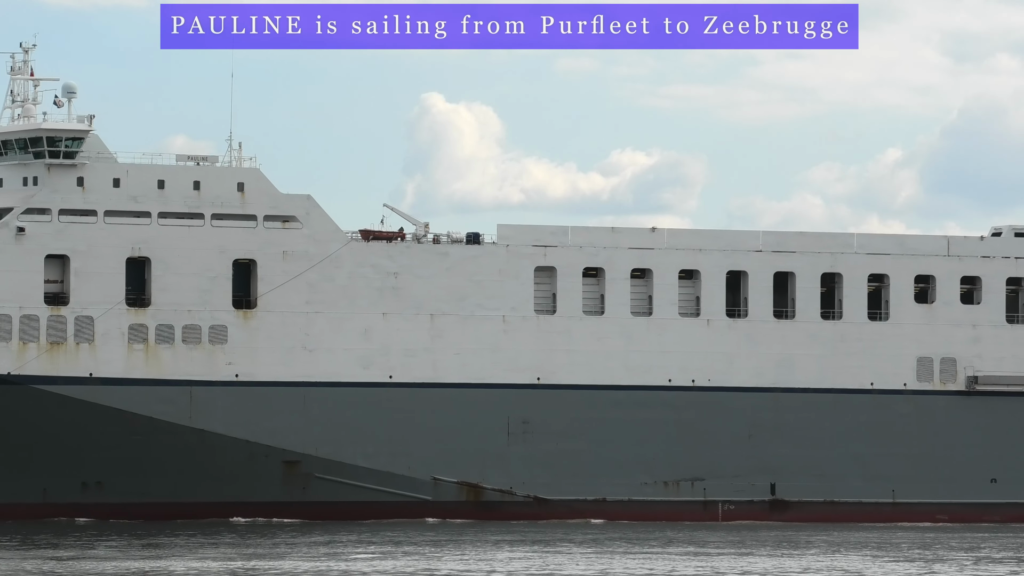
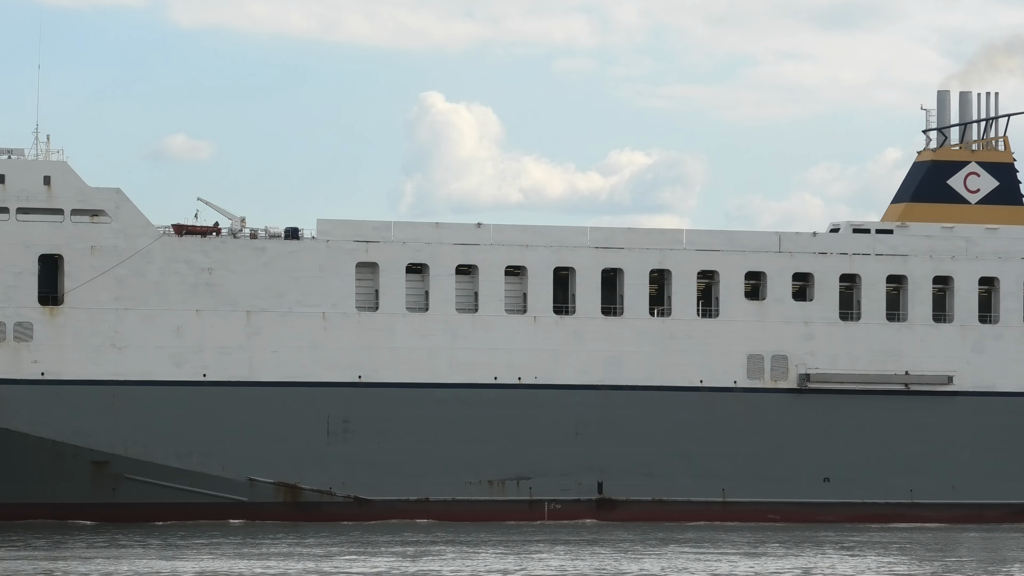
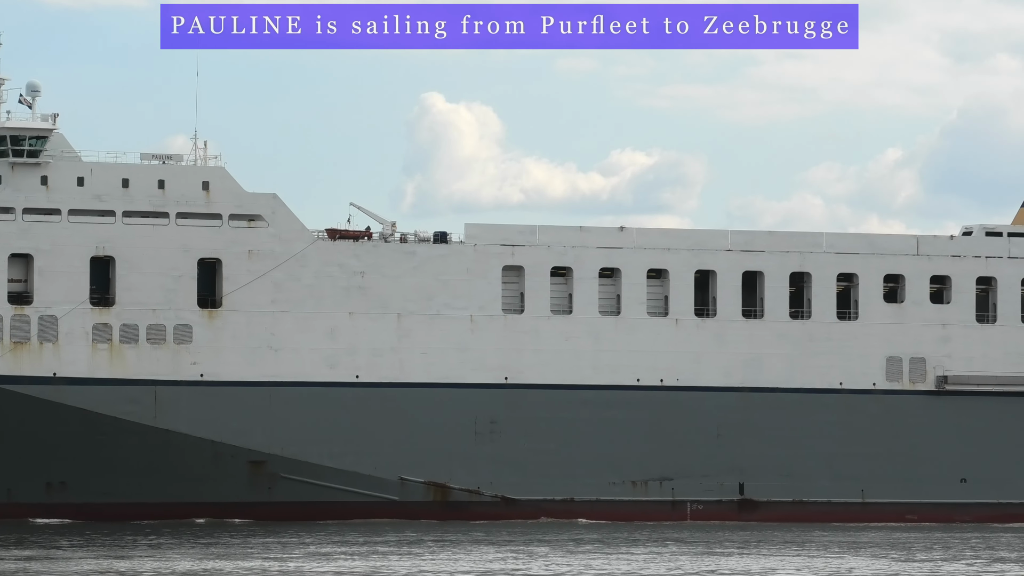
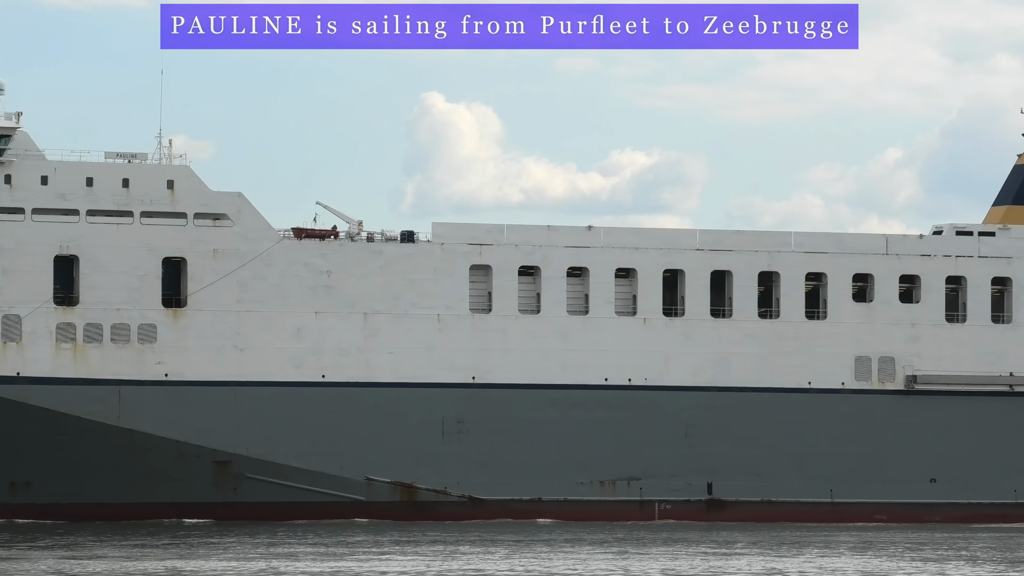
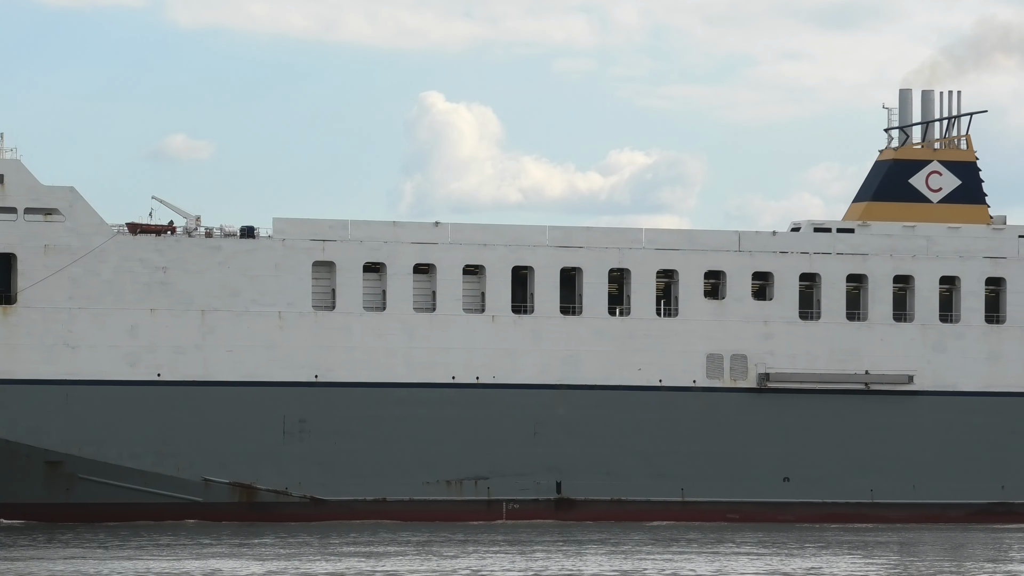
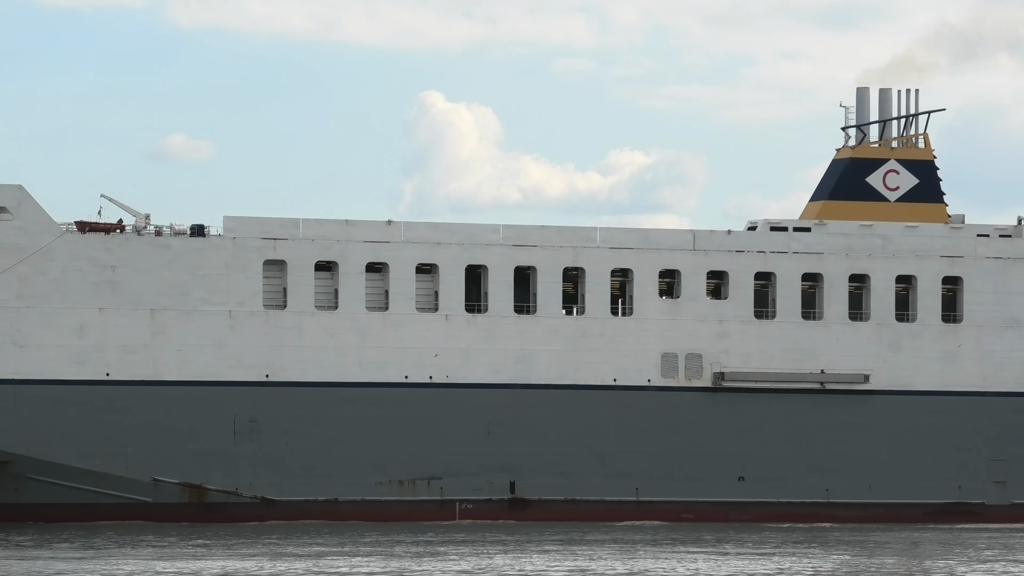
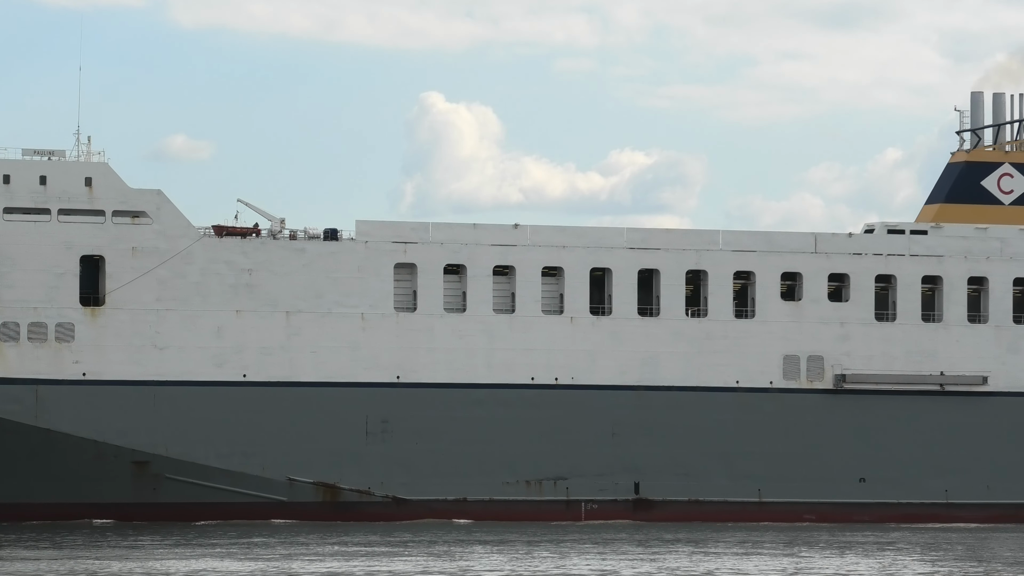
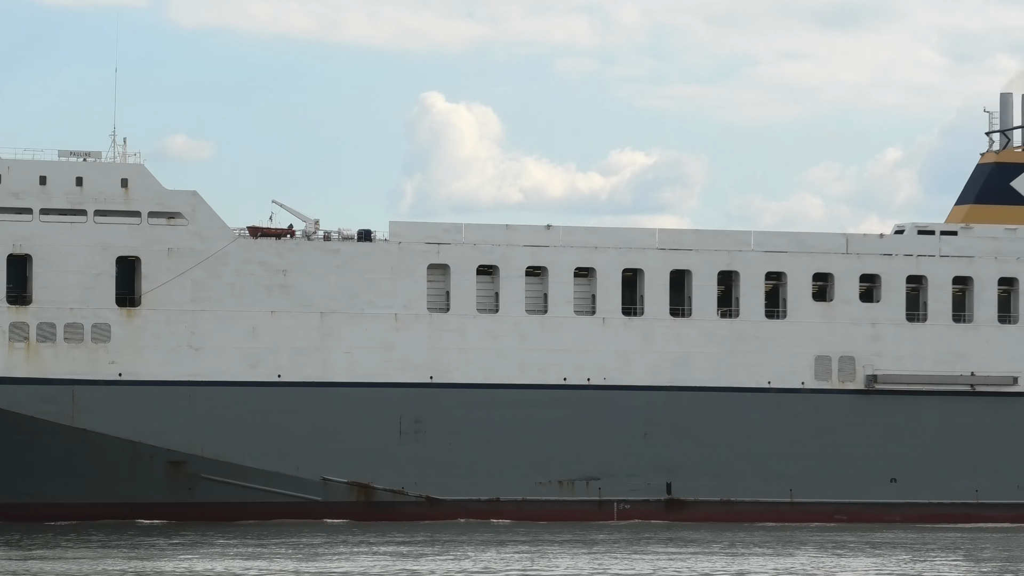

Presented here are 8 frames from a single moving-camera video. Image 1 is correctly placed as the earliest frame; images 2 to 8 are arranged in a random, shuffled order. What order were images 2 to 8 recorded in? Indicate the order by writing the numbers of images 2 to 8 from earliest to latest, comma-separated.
3, 4, 8, 7, 2, 5, 6
